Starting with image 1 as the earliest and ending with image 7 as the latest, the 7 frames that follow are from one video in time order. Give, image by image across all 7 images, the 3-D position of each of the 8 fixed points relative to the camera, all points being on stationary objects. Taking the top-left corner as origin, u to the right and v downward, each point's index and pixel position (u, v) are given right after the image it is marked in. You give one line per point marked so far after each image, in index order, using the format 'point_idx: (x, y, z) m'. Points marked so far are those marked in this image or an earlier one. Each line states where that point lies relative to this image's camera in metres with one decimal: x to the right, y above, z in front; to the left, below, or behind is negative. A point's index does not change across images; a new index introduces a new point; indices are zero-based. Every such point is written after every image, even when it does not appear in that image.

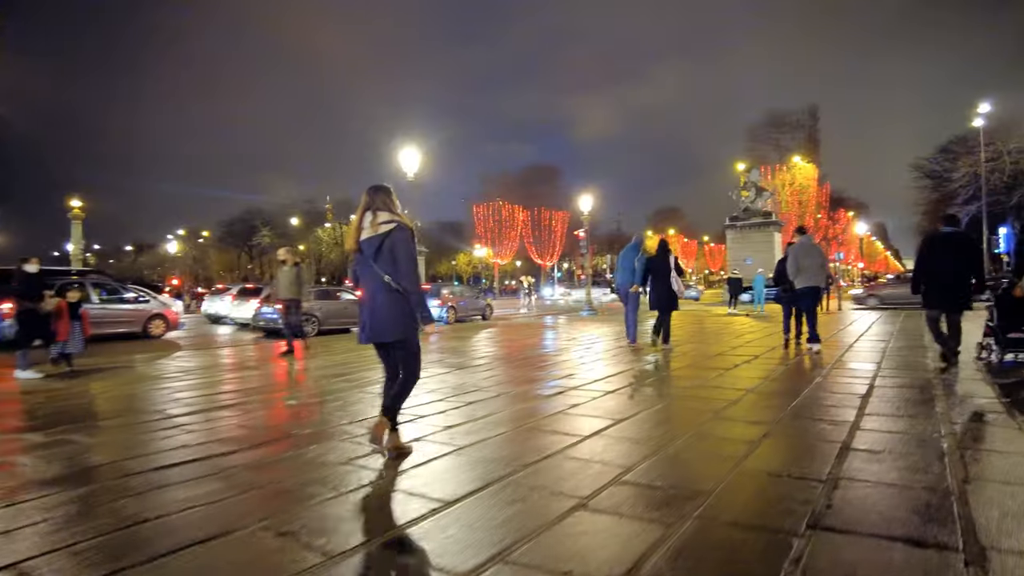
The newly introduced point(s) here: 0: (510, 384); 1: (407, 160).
0: (-0.1, -1.2, +8.6) m
1: (-2.0, +2.3, +11.1) m
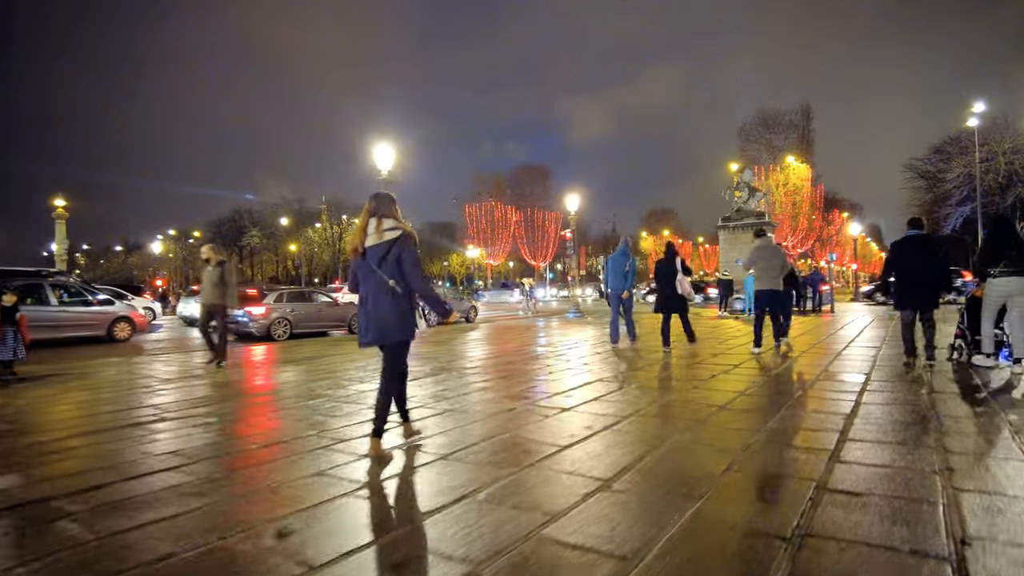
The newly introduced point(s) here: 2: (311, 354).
0: (-0.4, -1.2, +8.2) m
1: (-2.4, +2.2, +10.7) m
2: (-3.5, -1.1, +10.8) m
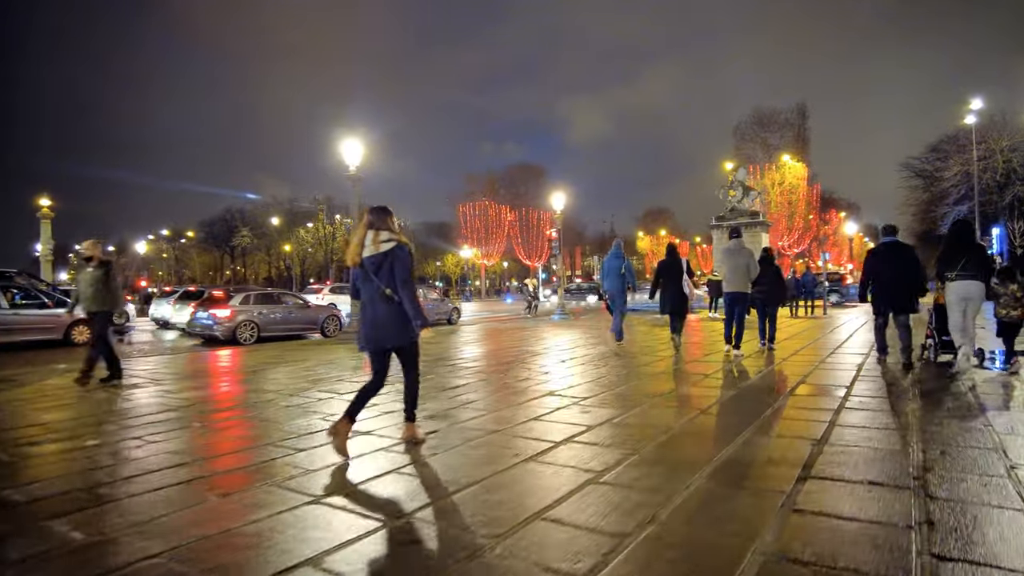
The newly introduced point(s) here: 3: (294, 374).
0: (-0.8, -1.2, +7.7) m
1: (-2.8, +2.2, +10.2) m
2: (-3.9, -1.1, +10.3) m
3: (-3.3, -1.2, +9.5) m
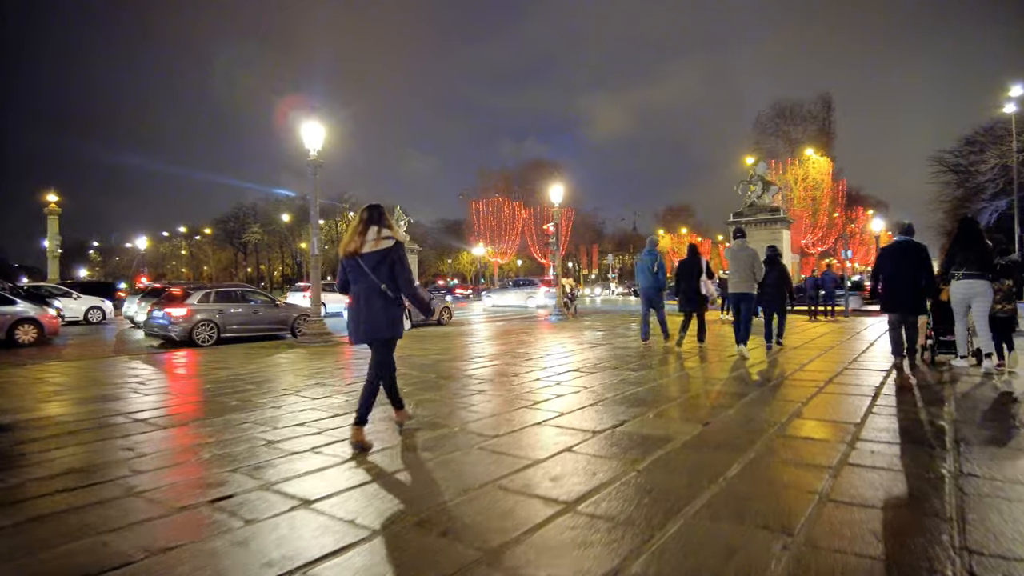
0: (-1.2, -1.2, +6.7) m
1: (-3.0, +2.2, +9.3) m
2: (-4.2, -1.1, +9.4) m
3: (-3.6, -1.2, +8.6) m
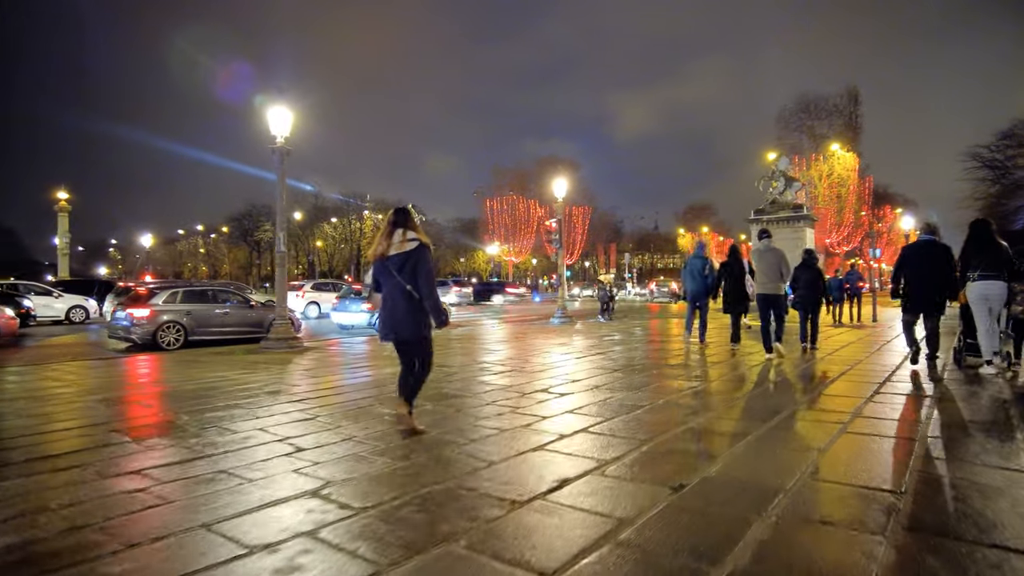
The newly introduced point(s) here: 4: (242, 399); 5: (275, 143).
0: (-1.4, -1.2, +5.9) m
1: (-3.2, +2.2, +8.5) m
2: (-4.3, -1.1, +8.7) m
3: (-3.8, -1.2, +7.9) m
4: (-3.0, -1.2, +6.8) m
5: (-3.1, +1.9, +8.3) m
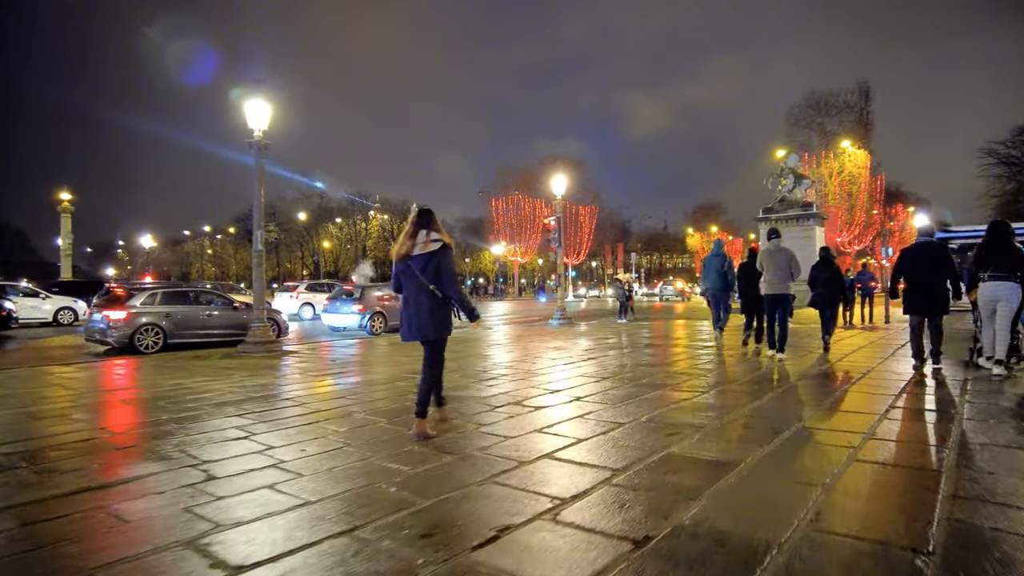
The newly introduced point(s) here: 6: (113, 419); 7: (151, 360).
0: (-1.6, -1.2, +5.5) m
1: (-3.3, +2.2, +8.1) m
2: (-4.4, -1.1, +8.3) m
3: (-3.9, -1.2, +7.5) m
4: (-3.1, -1.2, +6.4) m
5: (-3.2, +1.9, +7.9) m
6: (-3.8, -1.4, +6.0) m
7: (-4.9, -1.0, +8.6) m
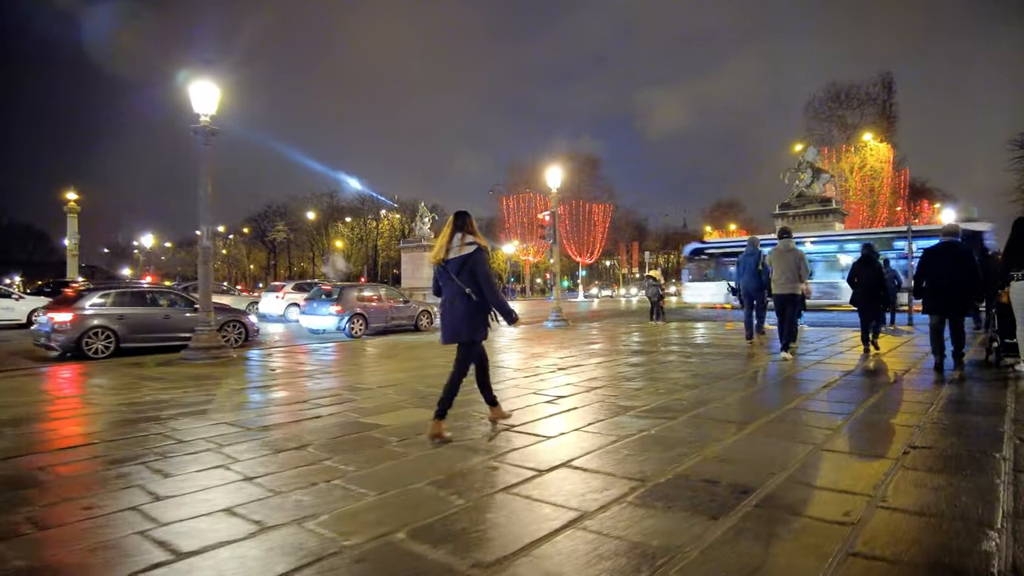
0: (-2.0, -1.2, +4.7) m
1: (-3.6, +2.2, +7.4) m
2: (-4.7, -1.1, +7.7) m
3: (-4.2, -1.2, +6.8) m
4: (-3.4, -1.2, +5.7) m
5: (-3.5, +1.9, +7.2) m
6: (-4.1, -1.4, +5.4) m
7: (-5.1, -1.0, +7.9) m
